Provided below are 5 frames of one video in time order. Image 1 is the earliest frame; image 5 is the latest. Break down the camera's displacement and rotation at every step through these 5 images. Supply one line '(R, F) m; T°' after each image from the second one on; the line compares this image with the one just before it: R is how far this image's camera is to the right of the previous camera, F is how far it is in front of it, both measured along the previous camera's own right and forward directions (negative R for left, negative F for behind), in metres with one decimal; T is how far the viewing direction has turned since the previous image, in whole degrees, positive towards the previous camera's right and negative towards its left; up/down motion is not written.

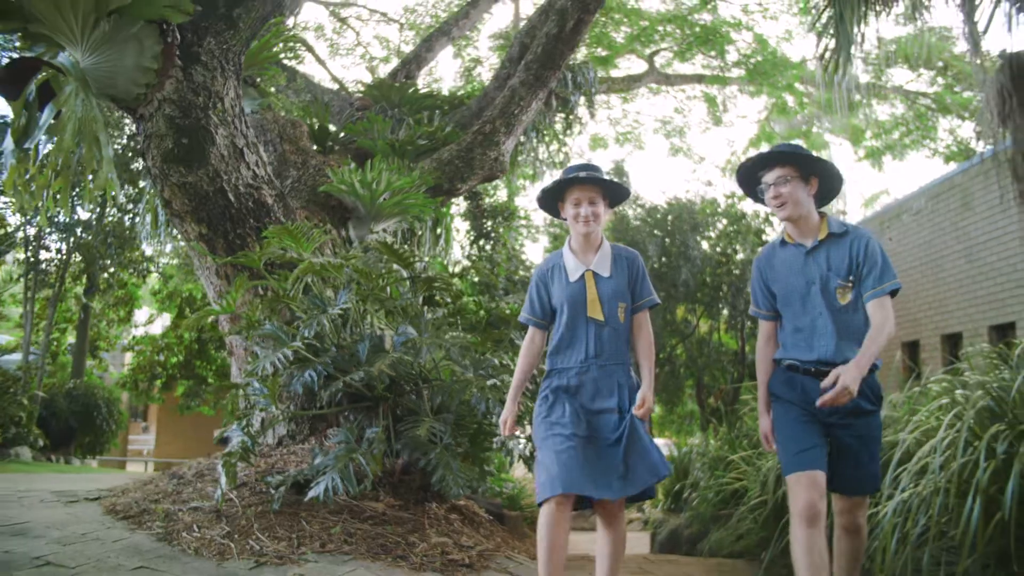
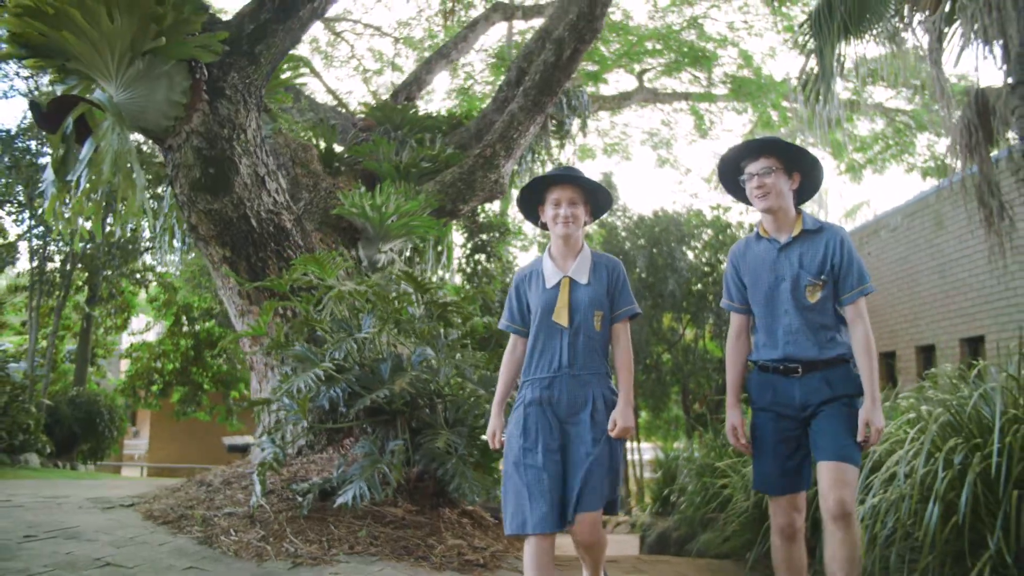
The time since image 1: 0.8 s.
(-0.1, -0.4) m; +1°
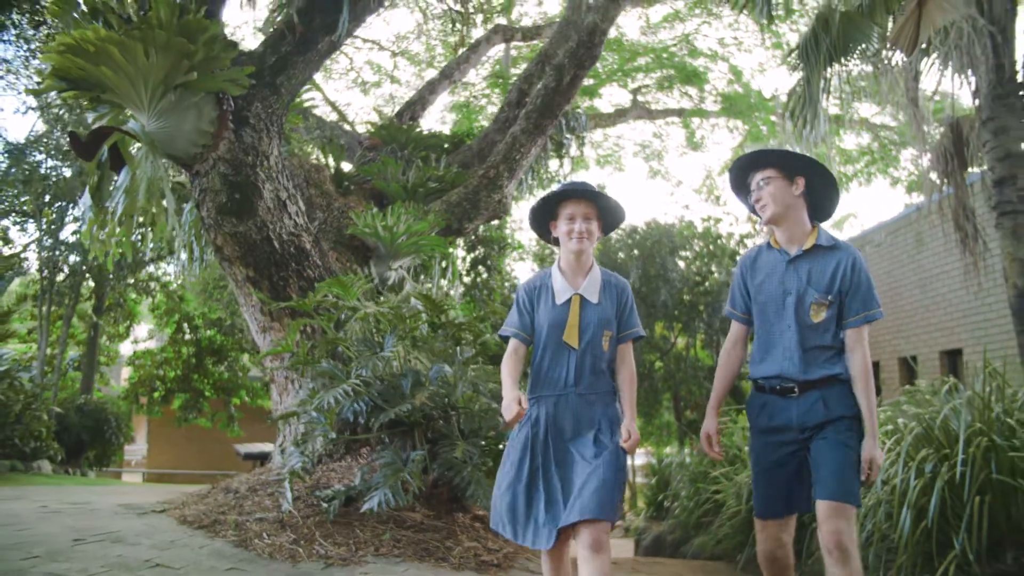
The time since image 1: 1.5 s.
(-0.1, -0.4) m; +1°
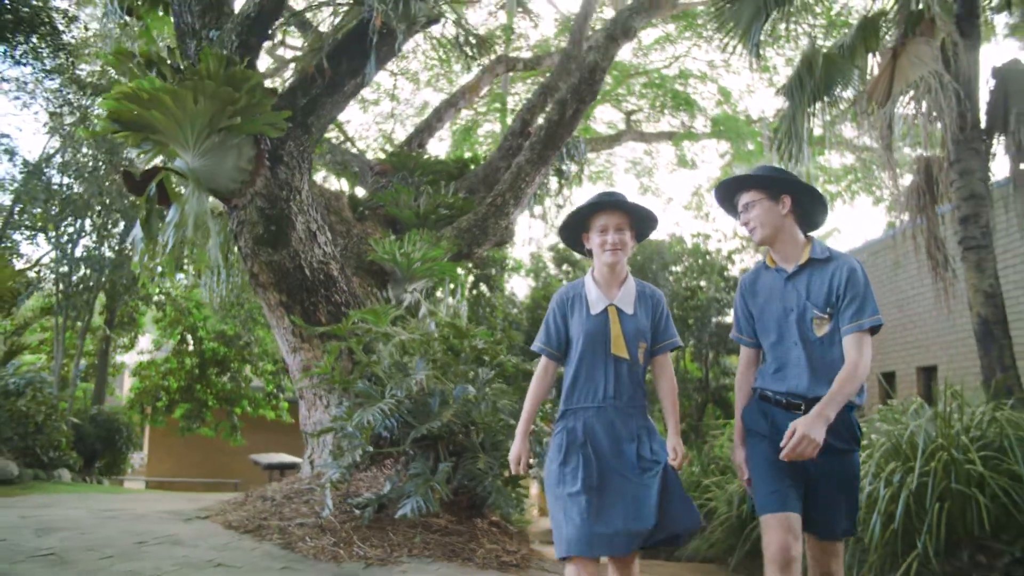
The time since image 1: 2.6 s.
(-0.2, -0.6) m; +1°
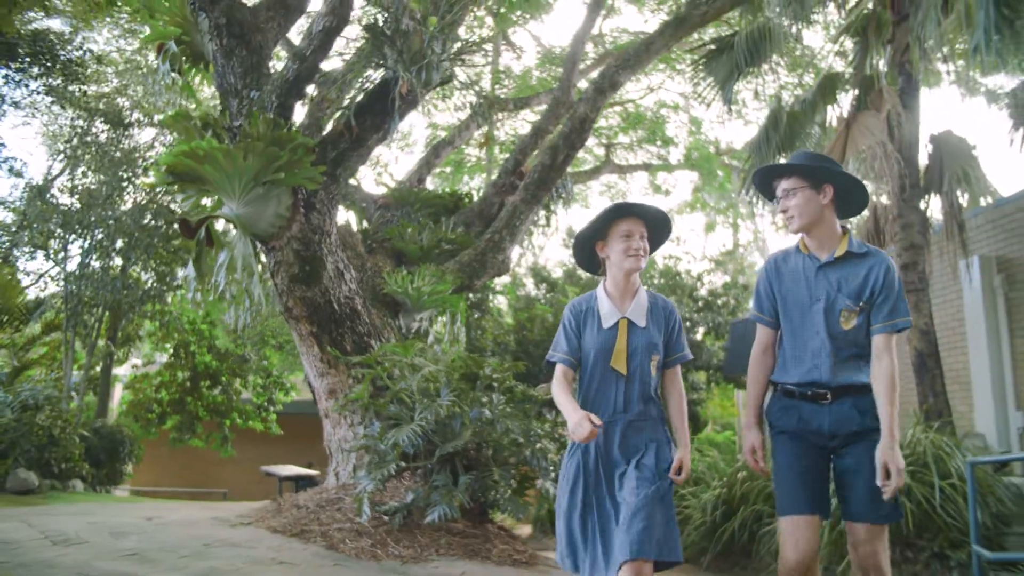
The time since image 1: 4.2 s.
(-0.4, -1.0) m; +2°
